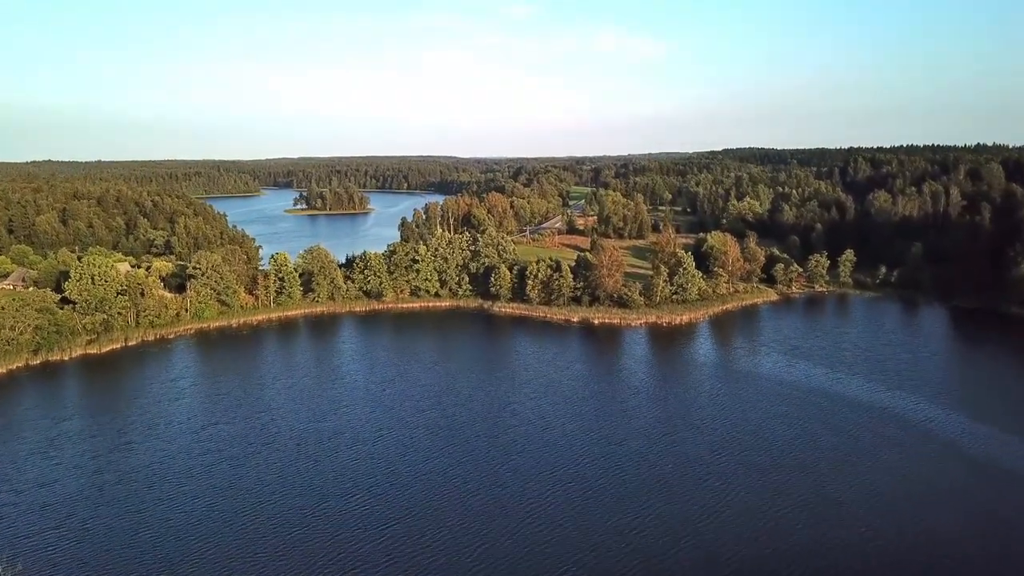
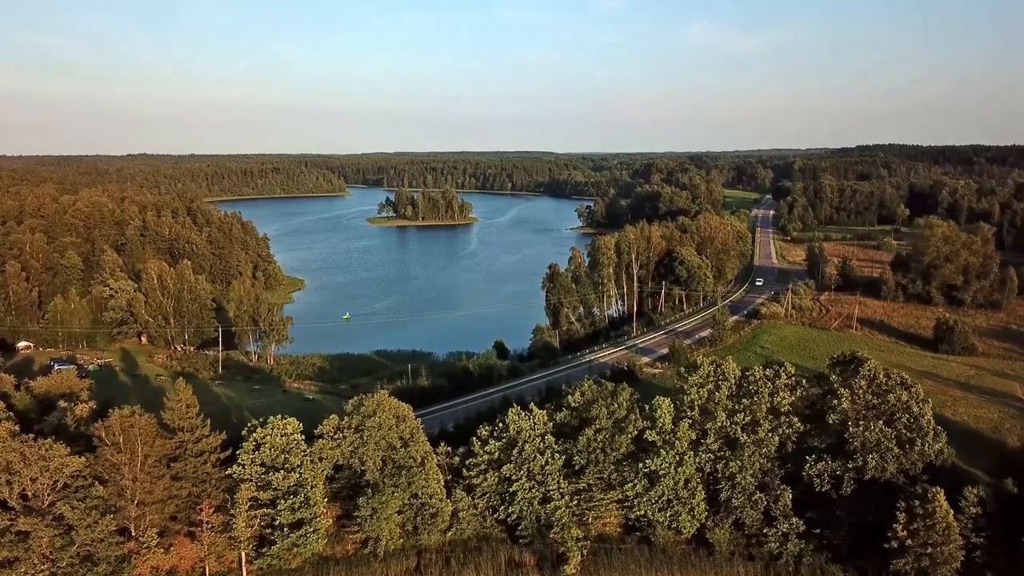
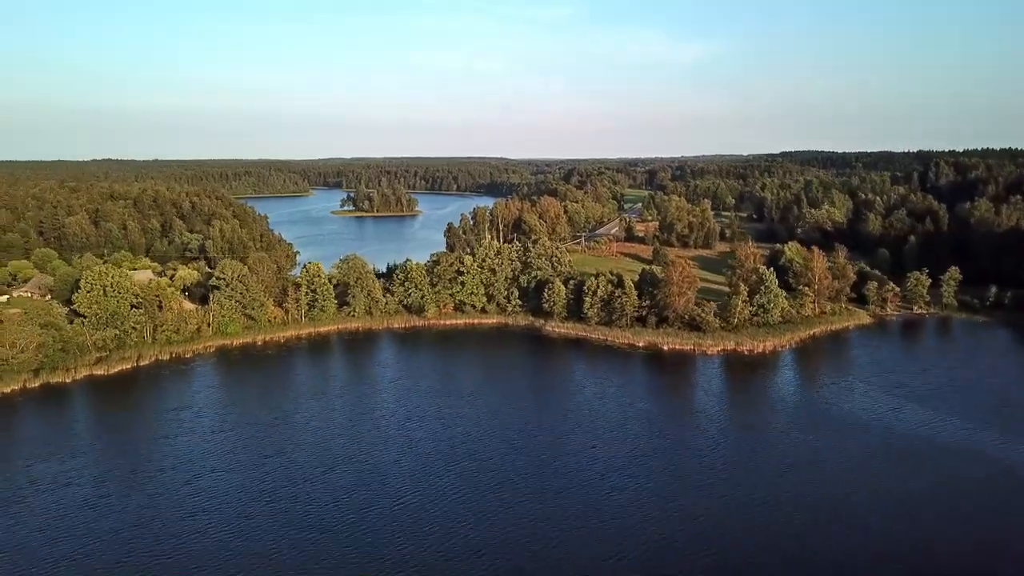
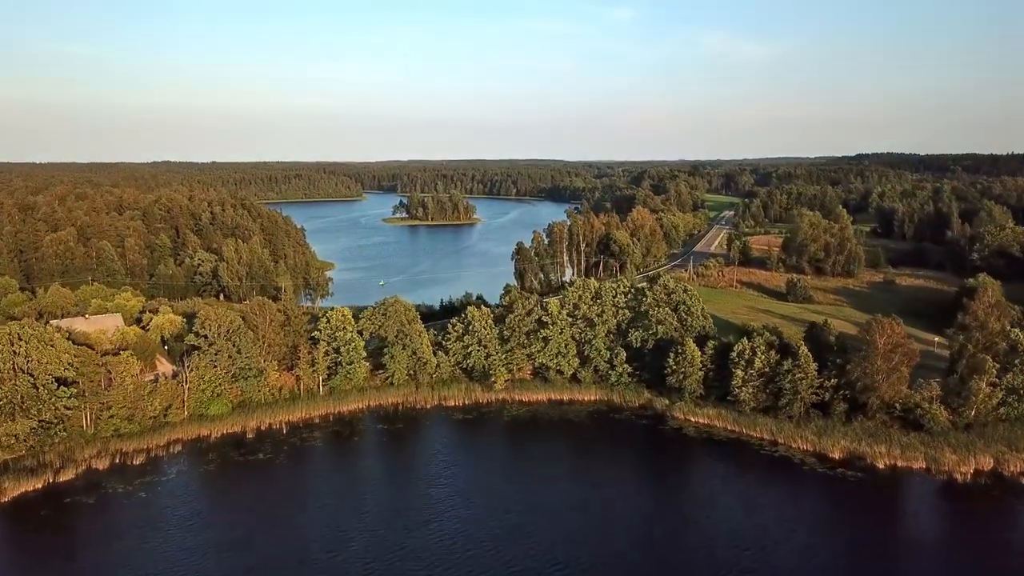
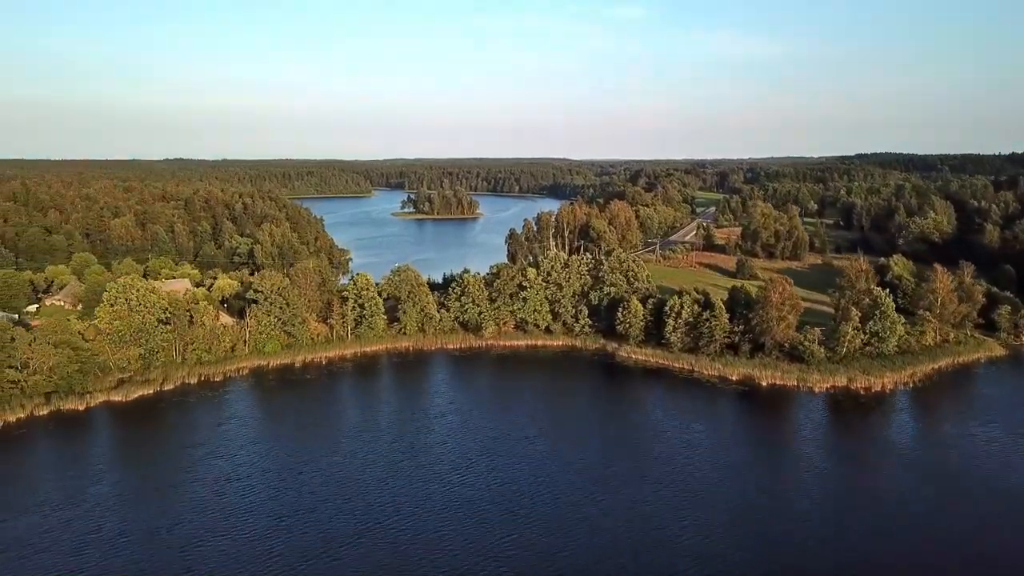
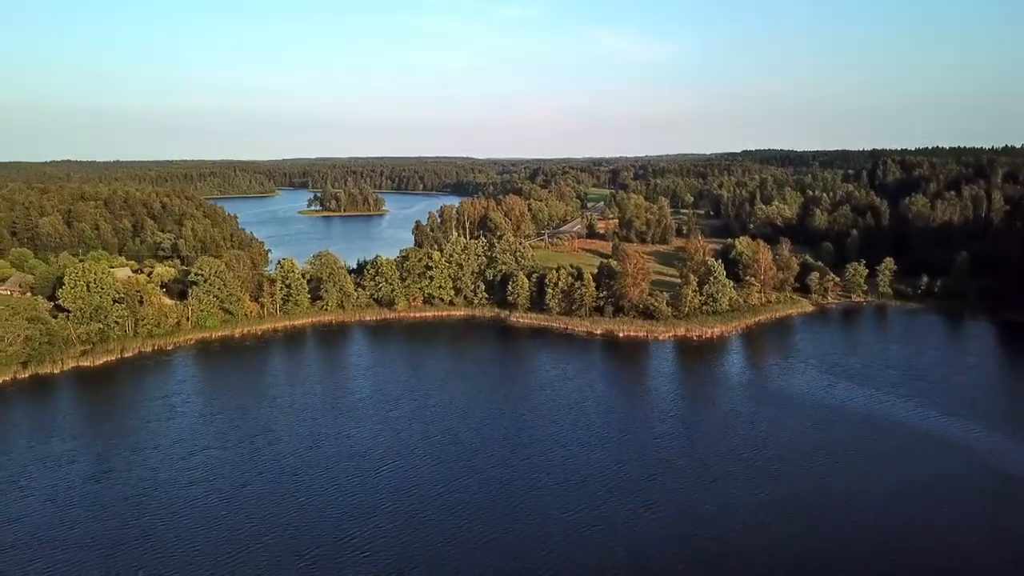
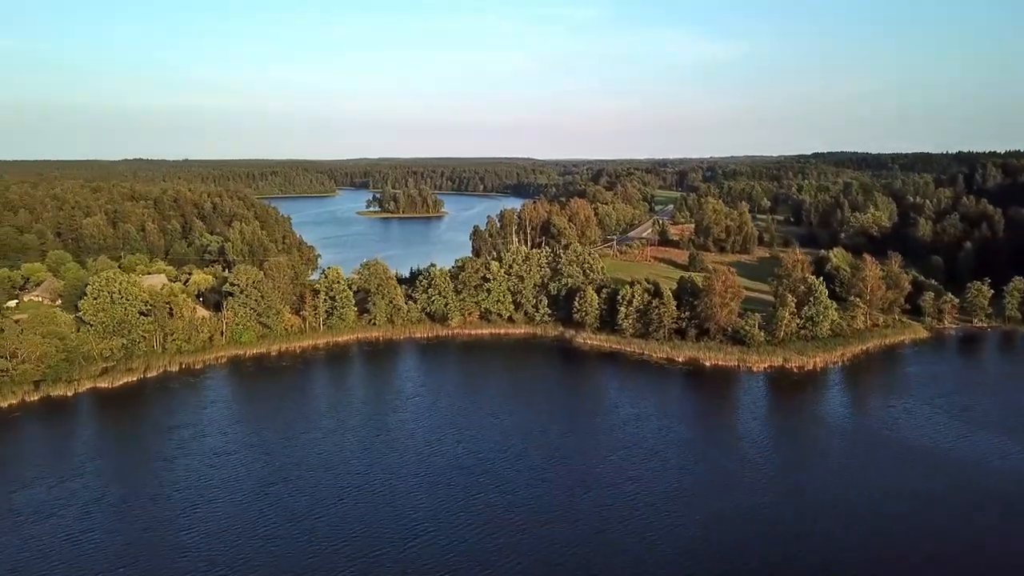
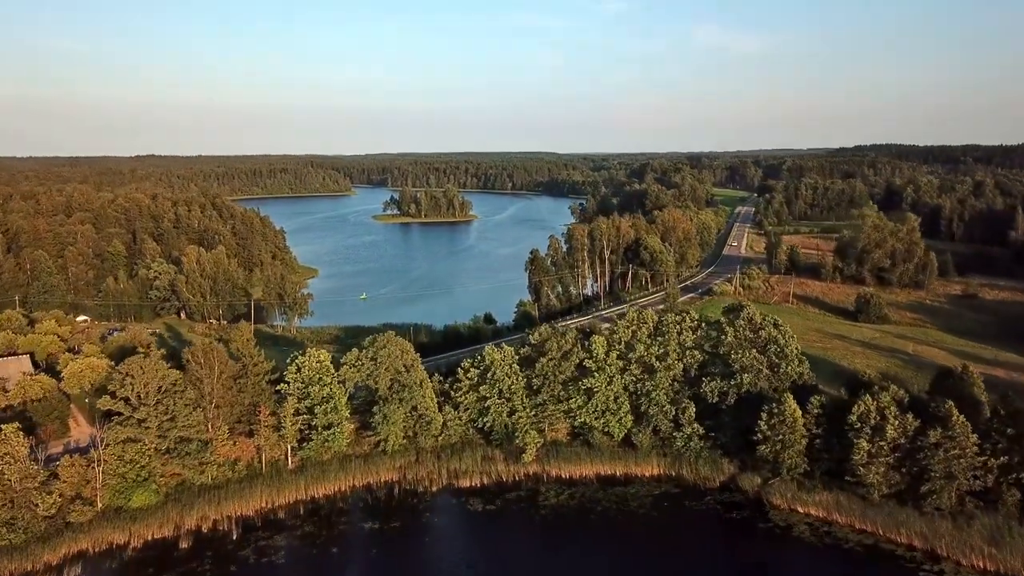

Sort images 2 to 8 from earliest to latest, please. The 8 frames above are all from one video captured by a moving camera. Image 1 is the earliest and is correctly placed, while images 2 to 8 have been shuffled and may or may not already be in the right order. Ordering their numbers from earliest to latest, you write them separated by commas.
6, 3, 7, 5, 4, 8, 2
